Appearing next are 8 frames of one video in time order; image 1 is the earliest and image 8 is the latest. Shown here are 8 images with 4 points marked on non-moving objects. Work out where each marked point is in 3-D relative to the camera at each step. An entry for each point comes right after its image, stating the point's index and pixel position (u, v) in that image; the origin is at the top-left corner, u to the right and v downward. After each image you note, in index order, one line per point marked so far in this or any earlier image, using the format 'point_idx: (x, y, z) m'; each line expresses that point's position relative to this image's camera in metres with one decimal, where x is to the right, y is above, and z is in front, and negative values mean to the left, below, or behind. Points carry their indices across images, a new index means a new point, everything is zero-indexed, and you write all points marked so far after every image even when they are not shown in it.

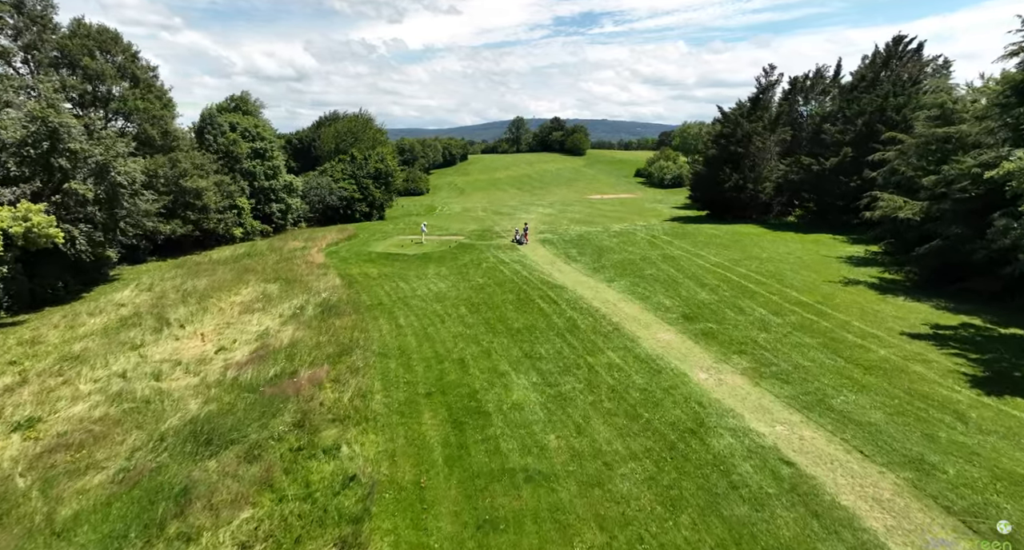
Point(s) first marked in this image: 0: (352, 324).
0: (-5.6, -1.7, +18.0) m
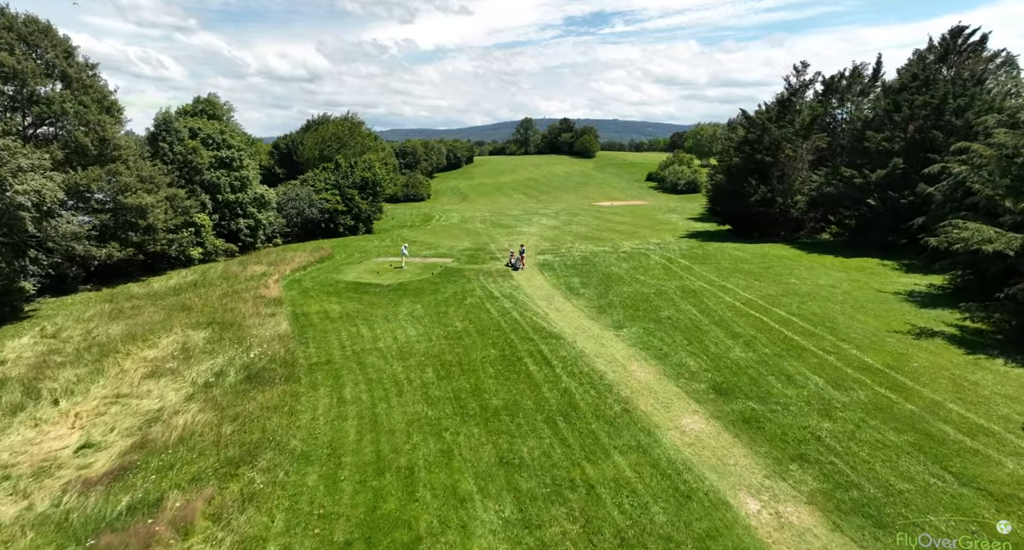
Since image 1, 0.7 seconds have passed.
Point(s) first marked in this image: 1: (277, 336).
0: (-6.2, -3.3, +13.6) m
1: (-8.3, -2.1, +18.2) m
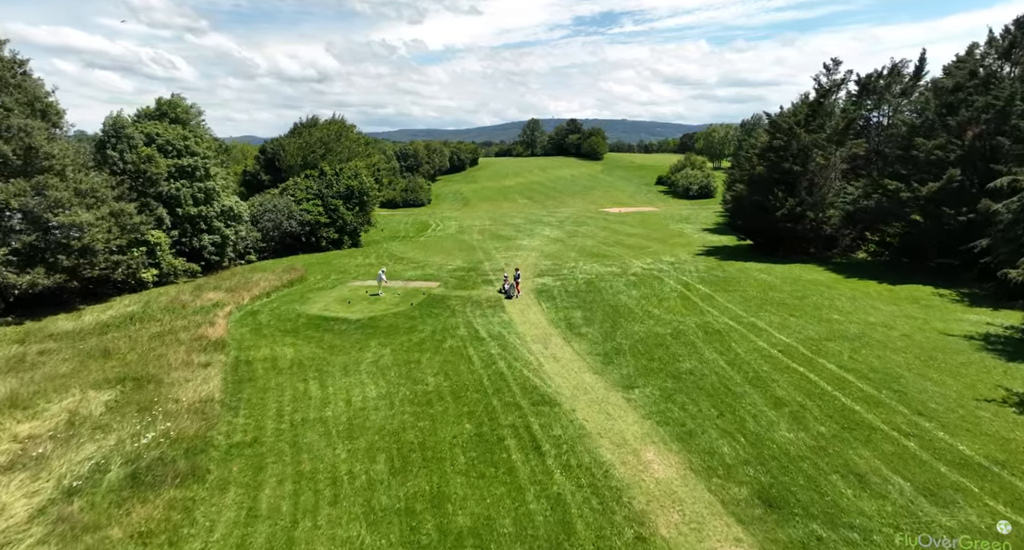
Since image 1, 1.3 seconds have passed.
0: (-6.8, -4.7, +9.9) m
1: (-8.8, -3.5, +14.5) m
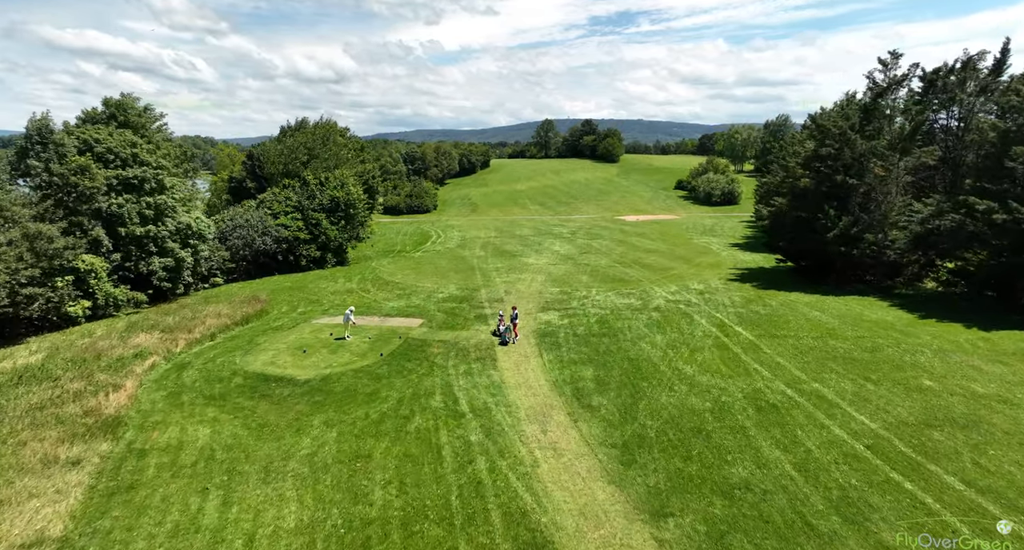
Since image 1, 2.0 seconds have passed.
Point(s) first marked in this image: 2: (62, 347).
0: (-7.4, -6.3, +5.3) m
1: (-9.3, -5.0, +9.9) m
2: (-16.6, -2.7, +19.1) m
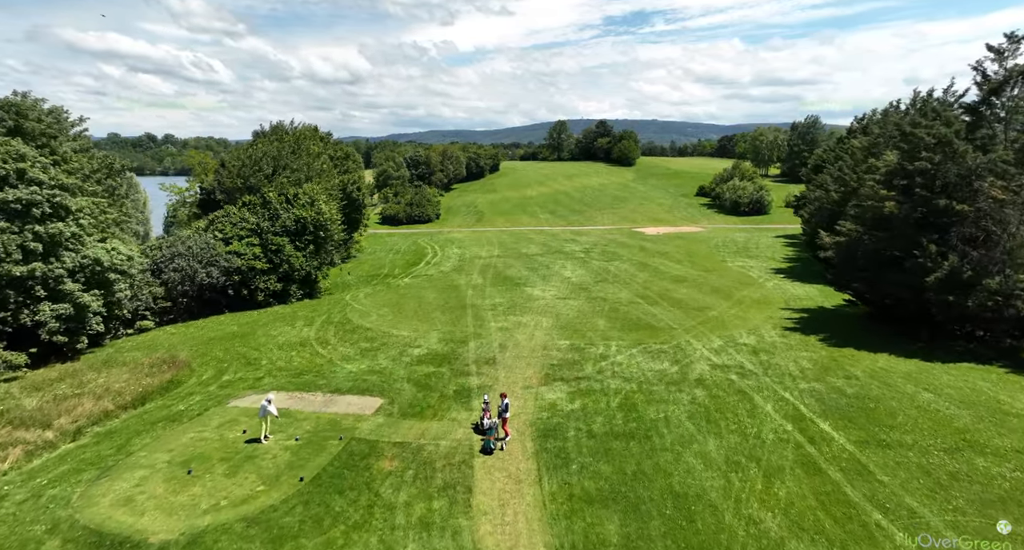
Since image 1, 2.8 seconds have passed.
0: (-8.1, -8.4, -1.0) m
1: (-9.9, -7.1, +3.7) m
2: (-17.0, -4.7, +13.0) m
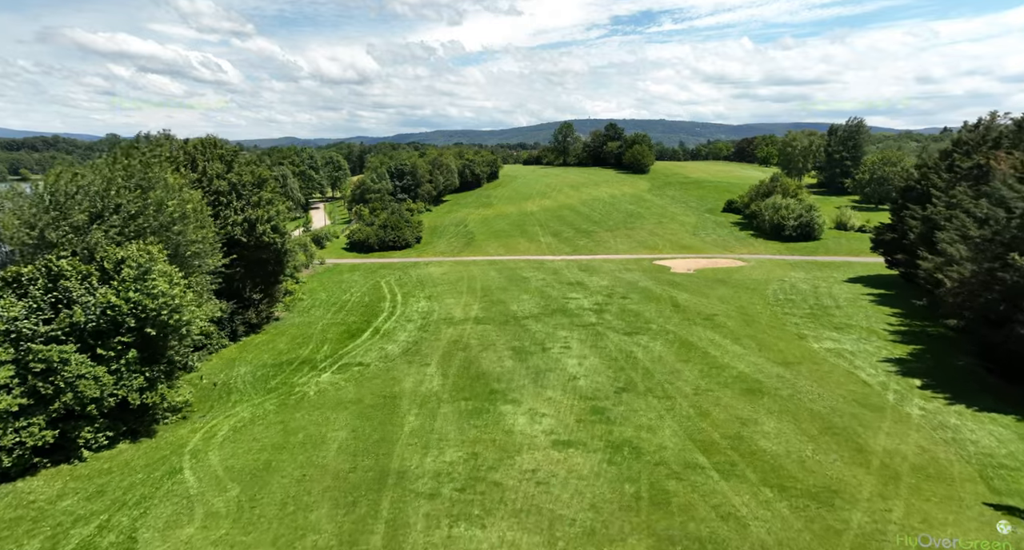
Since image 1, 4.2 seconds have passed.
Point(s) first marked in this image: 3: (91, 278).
0: (-9.8, -13.0, -14.6) m
1: (-11.5, -11.7, -9.9) m
2: (-18.6, -9.3, -0.5) m
3: (-14.8, 0.0, +17.9) m
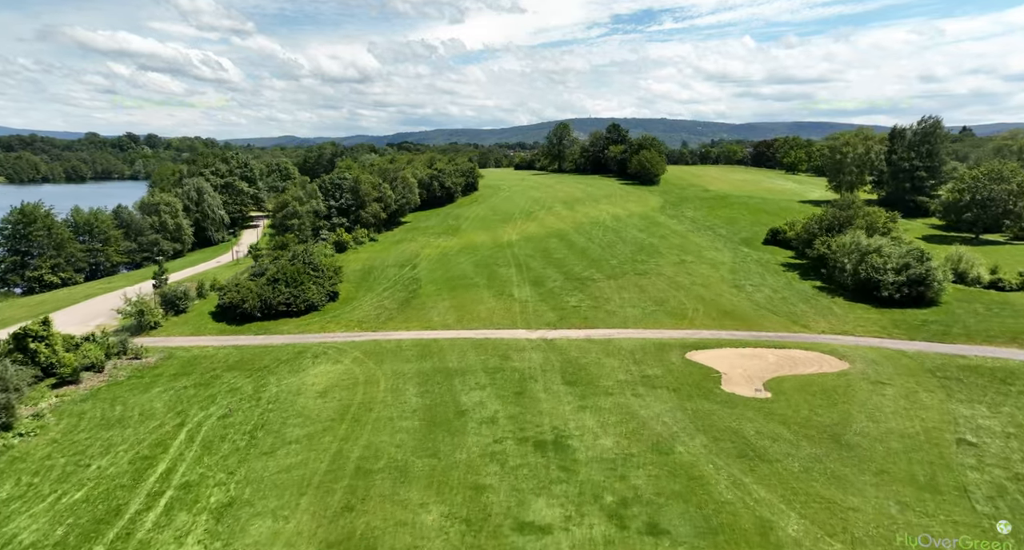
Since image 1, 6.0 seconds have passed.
0: (-13.9, -20.0, -37.6) m
1: (-15.6, -18.7, -32.9) m
2: (-22.6, -16.3, -23.5) m
3: (-18.7, -6.9, -5.2) m
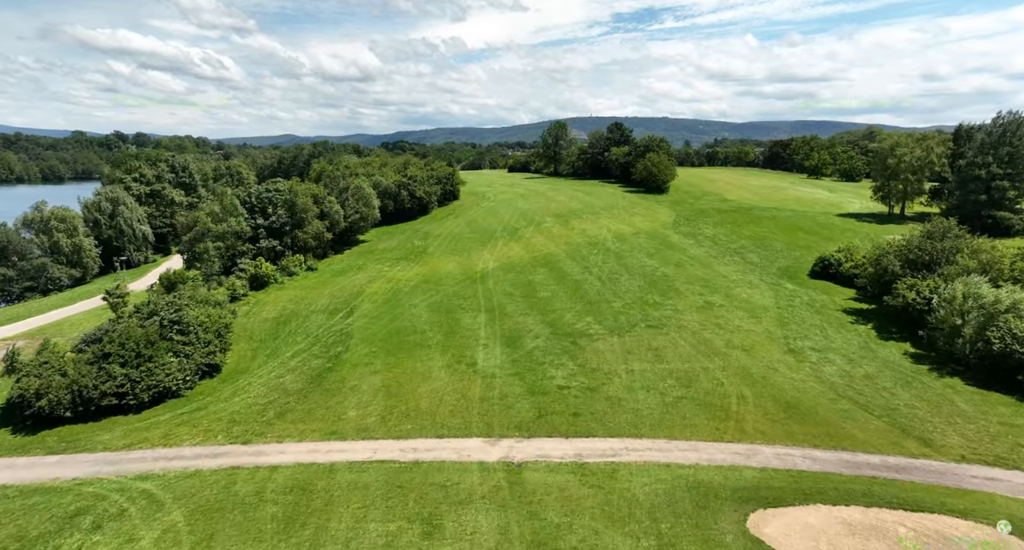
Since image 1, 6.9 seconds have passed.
0: (-16.8, -24.4, -53.3) m
1: (-18.5, -23.2, -48.6) m
2: (-25.4, -20.7, -39.1) m
3: (-21.6, -11.3, -20.8) m
